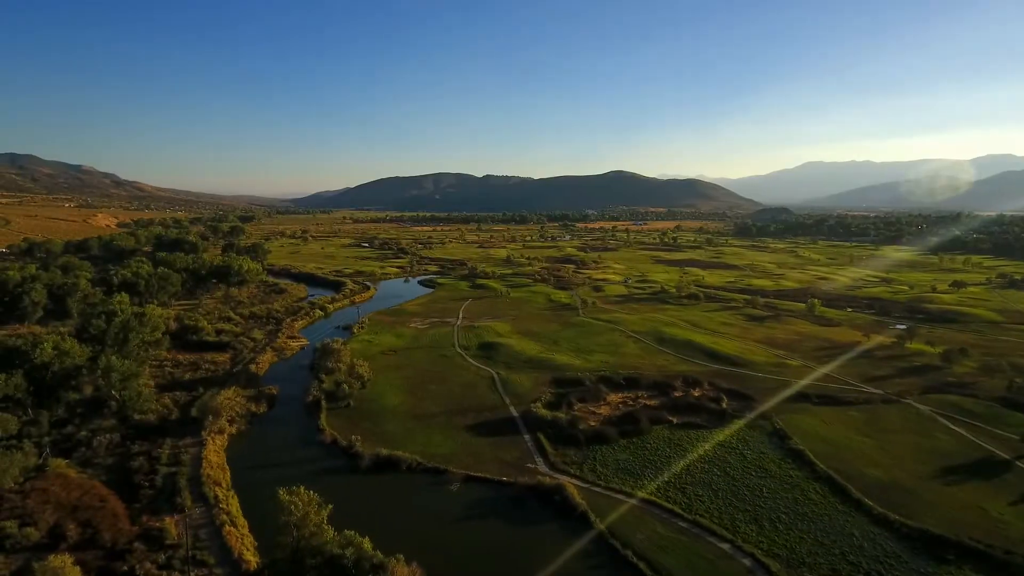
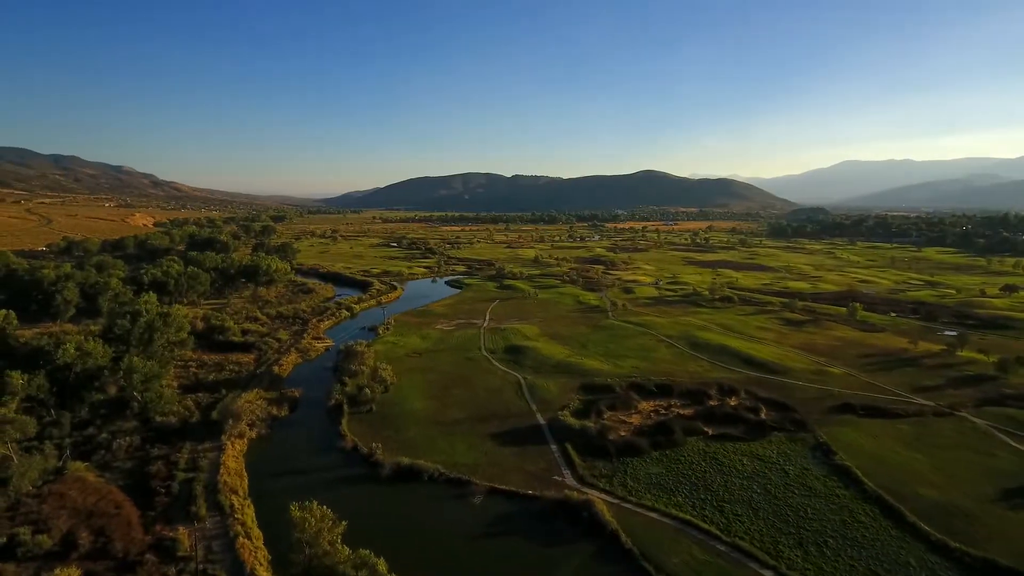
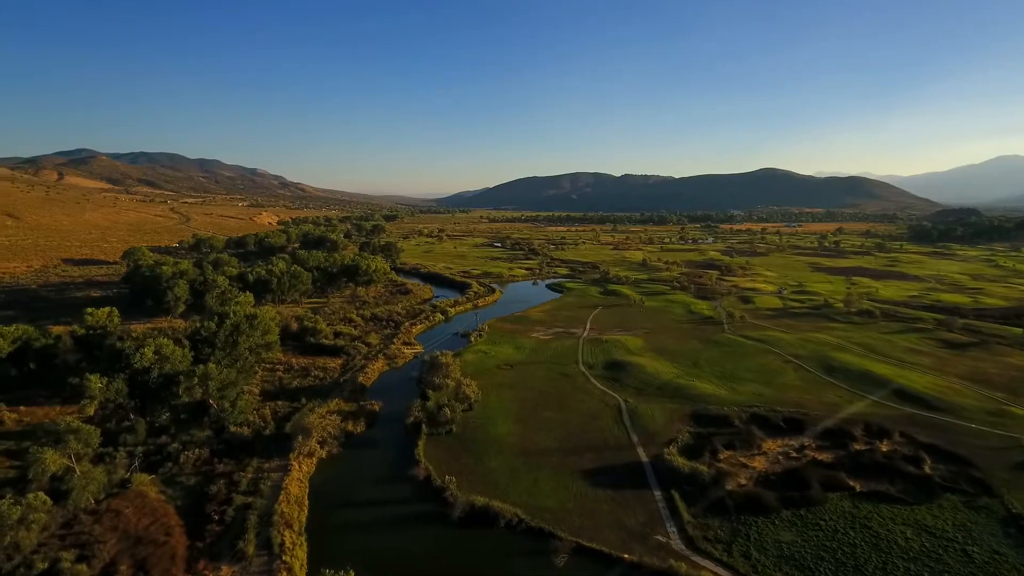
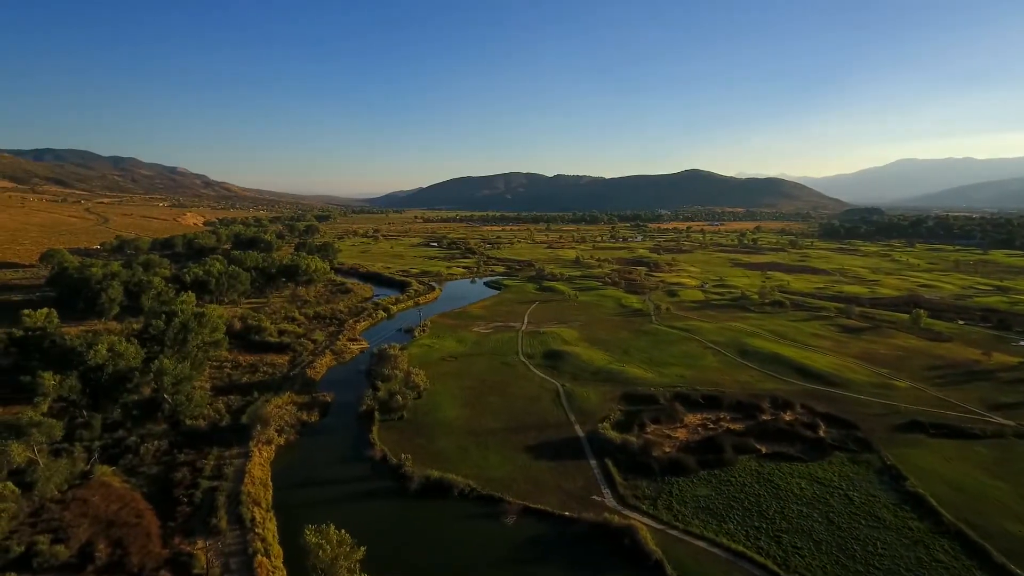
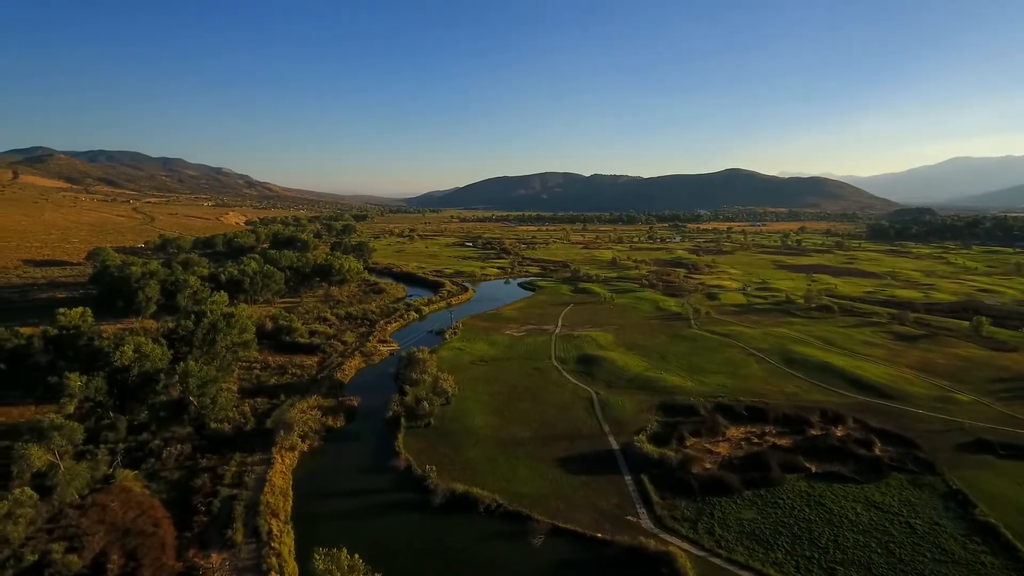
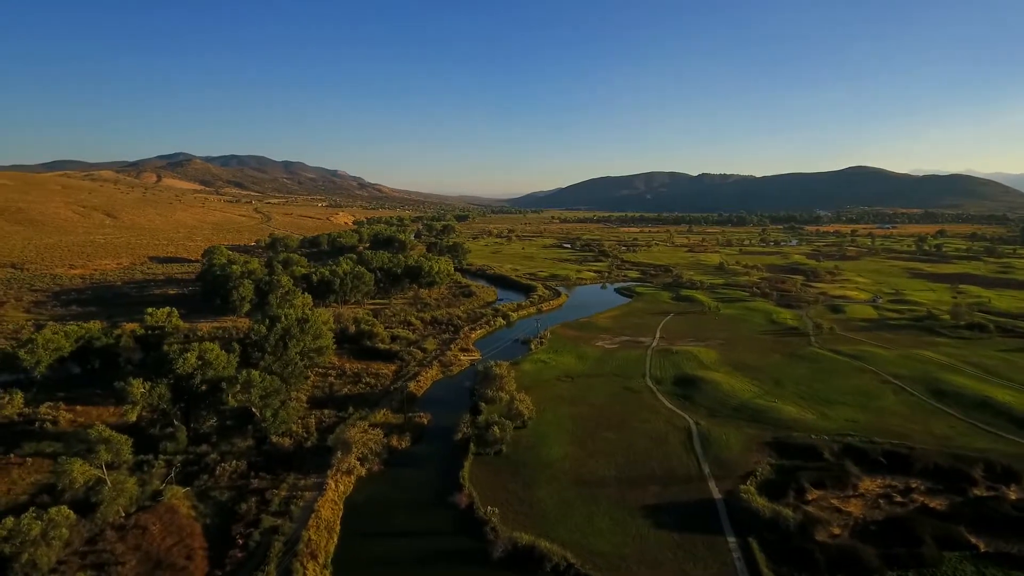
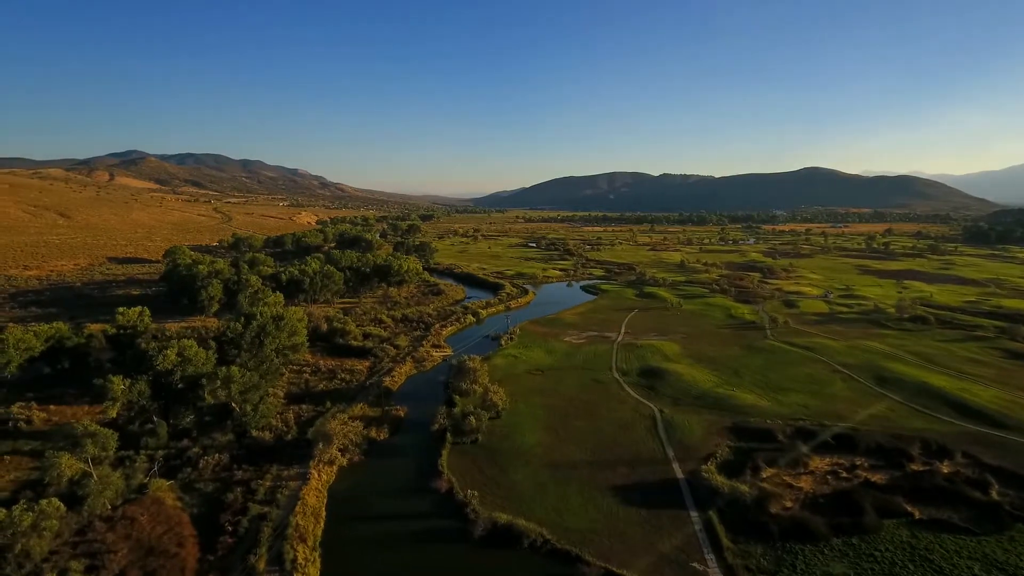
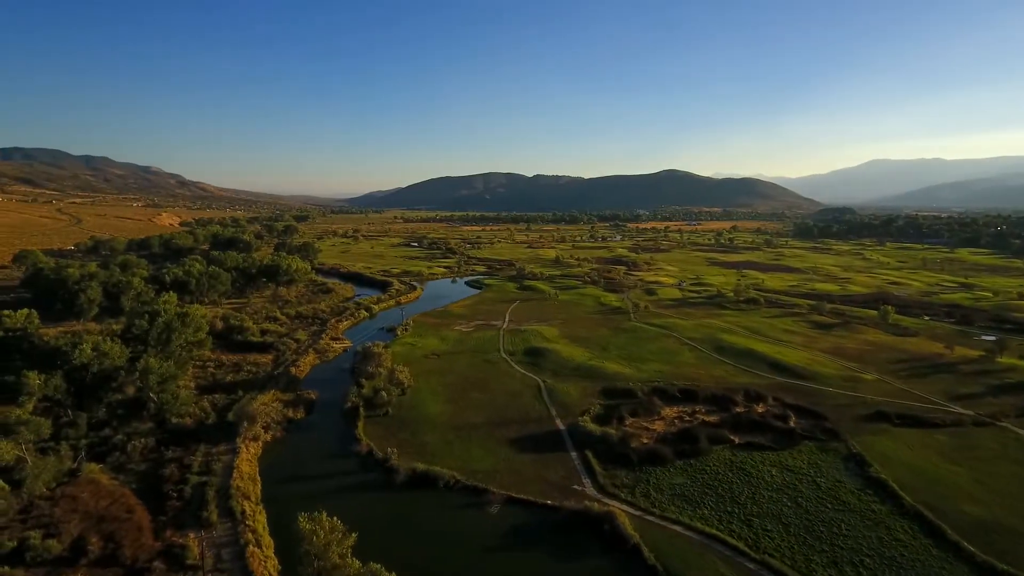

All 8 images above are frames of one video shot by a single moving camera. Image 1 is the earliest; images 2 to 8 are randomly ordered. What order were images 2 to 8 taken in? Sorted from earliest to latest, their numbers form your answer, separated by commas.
2, 8, 4, 5, 3, 7, 6
